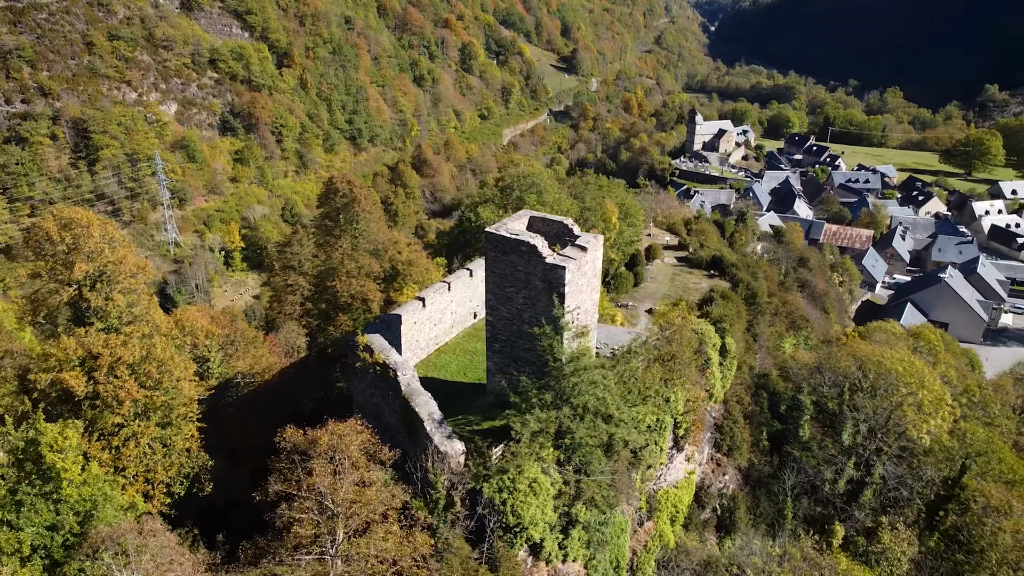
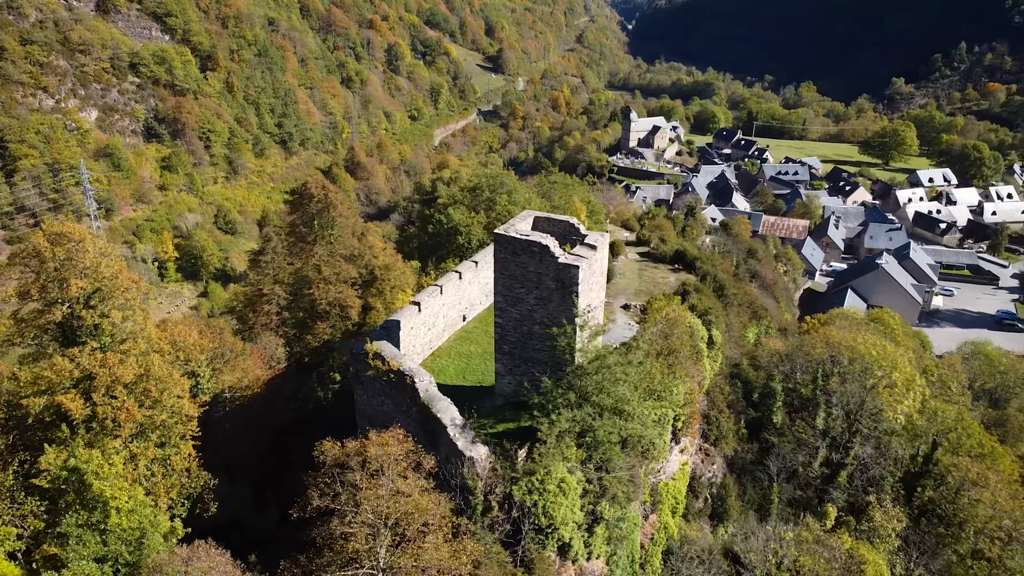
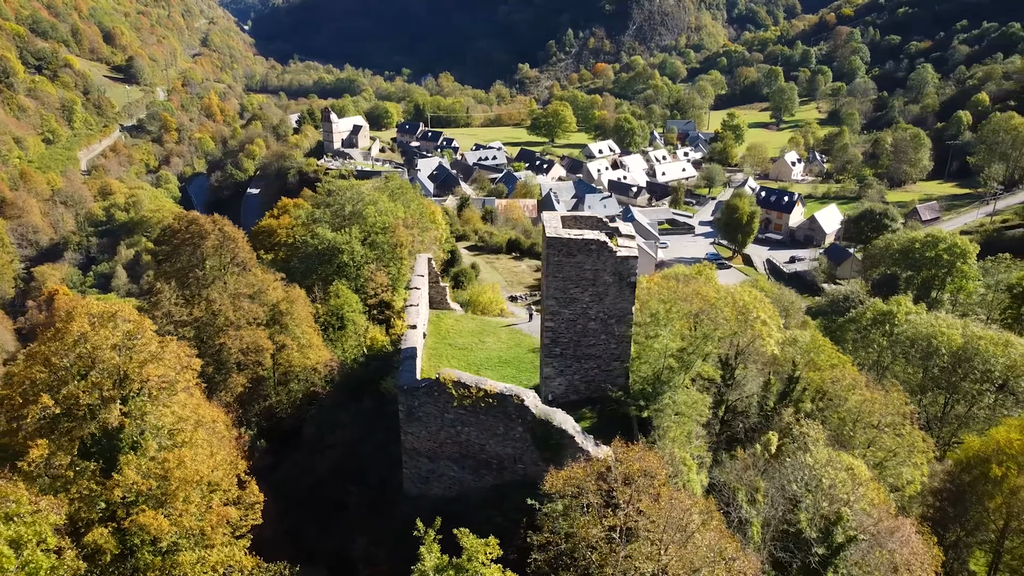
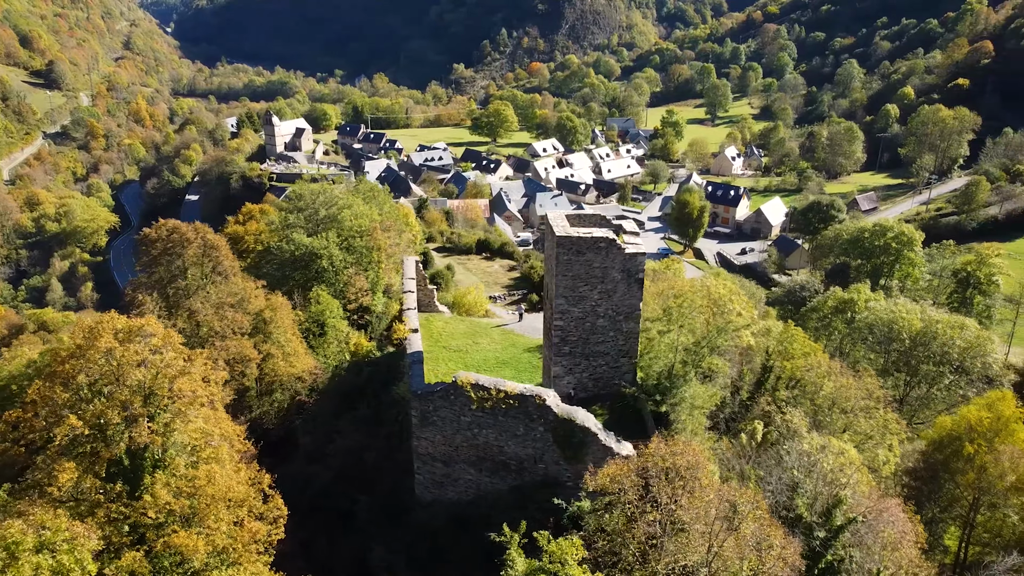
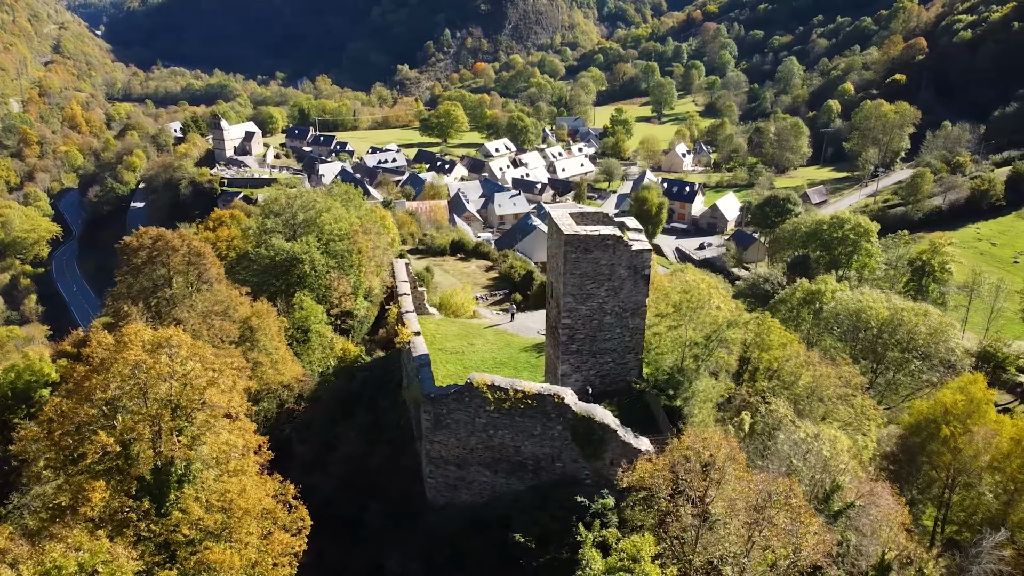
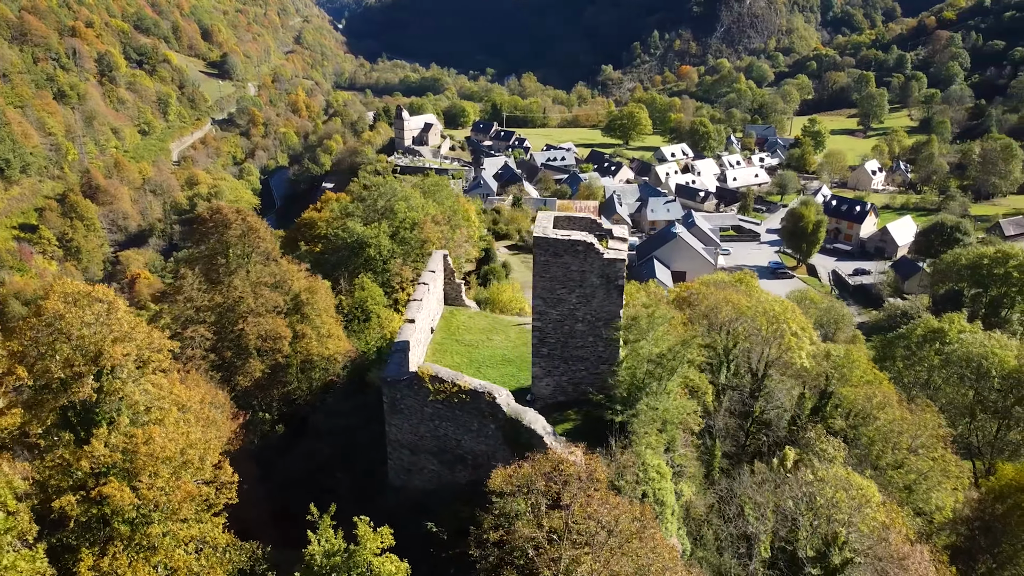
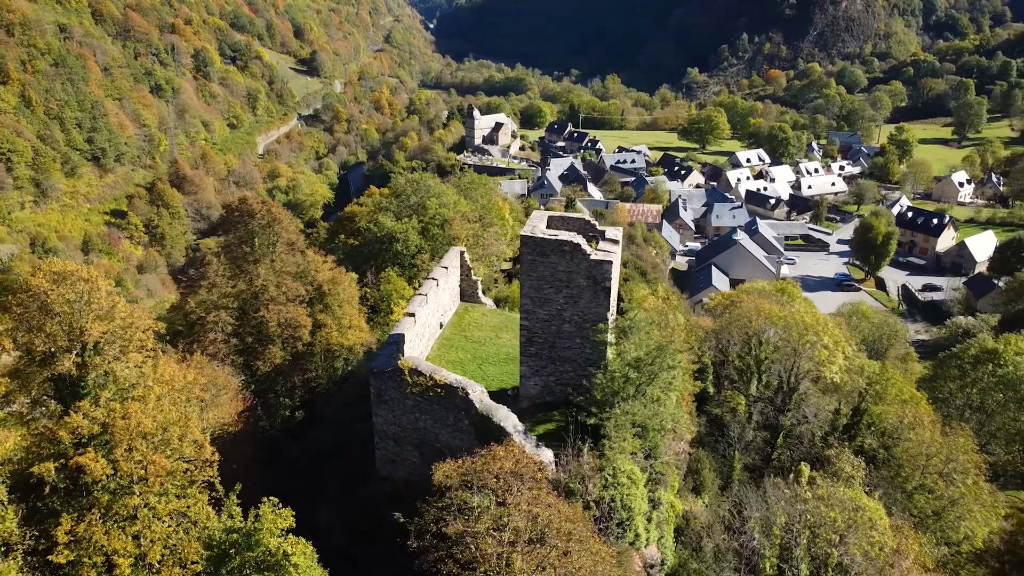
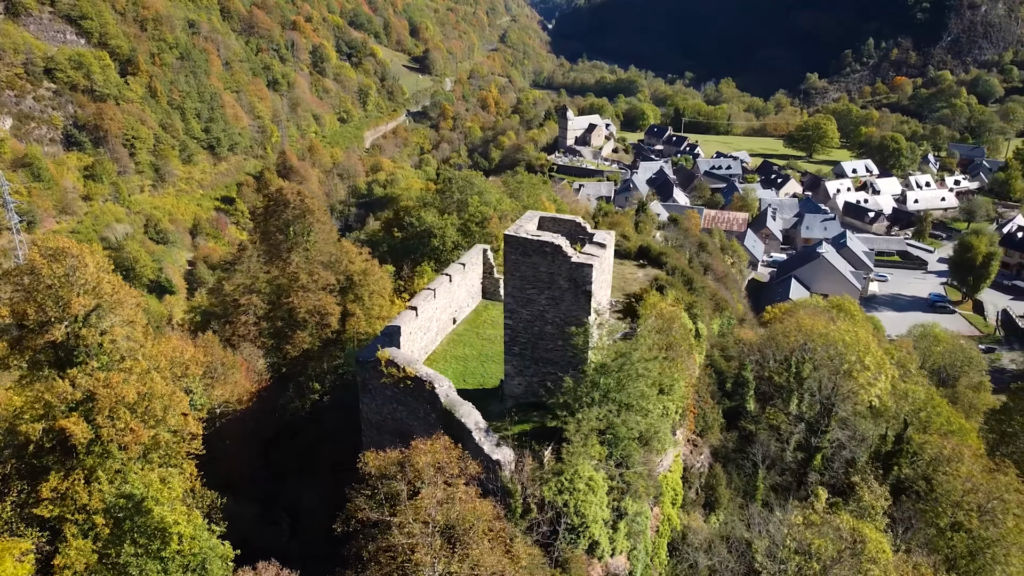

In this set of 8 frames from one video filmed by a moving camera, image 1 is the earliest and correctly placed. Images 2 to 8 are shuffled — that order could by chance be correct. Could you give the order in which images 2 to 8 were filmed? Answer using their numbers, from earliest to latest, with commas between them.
2, 8, 7, 6, 3, 4, 5
